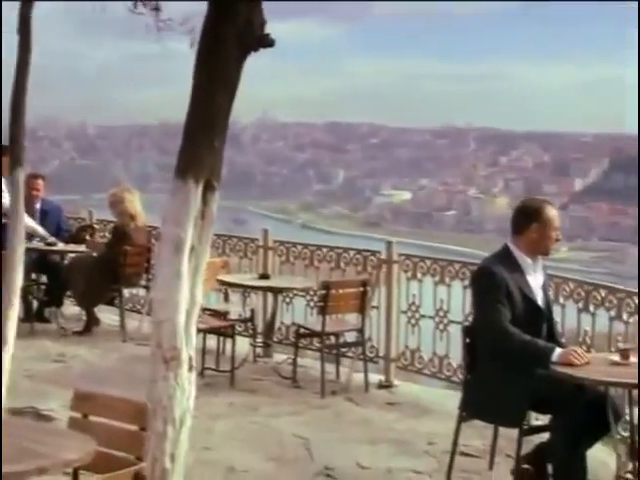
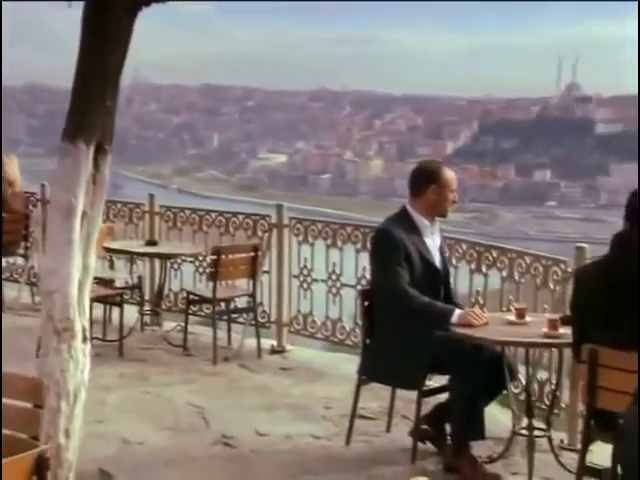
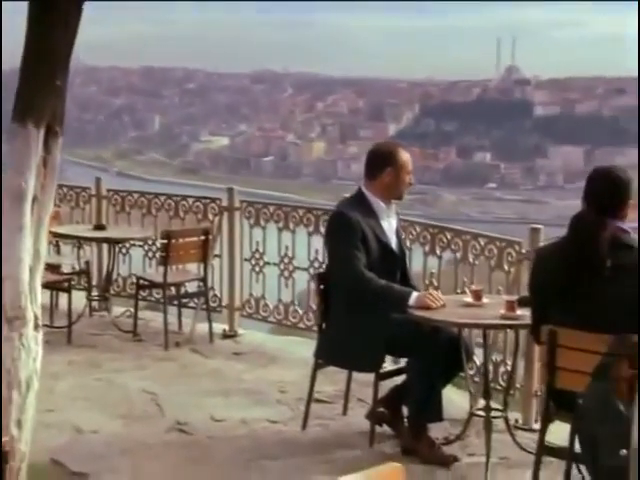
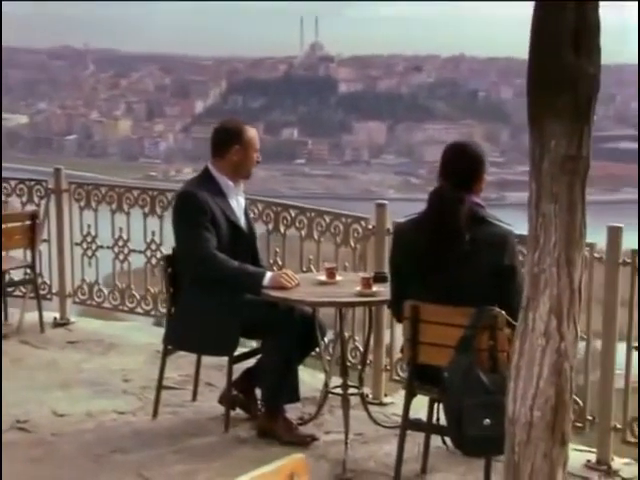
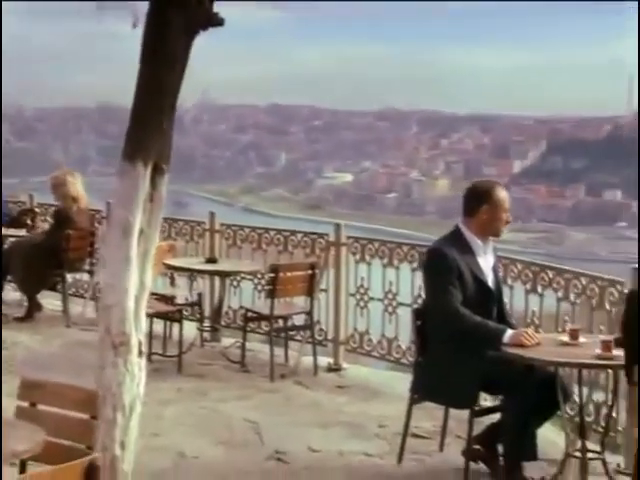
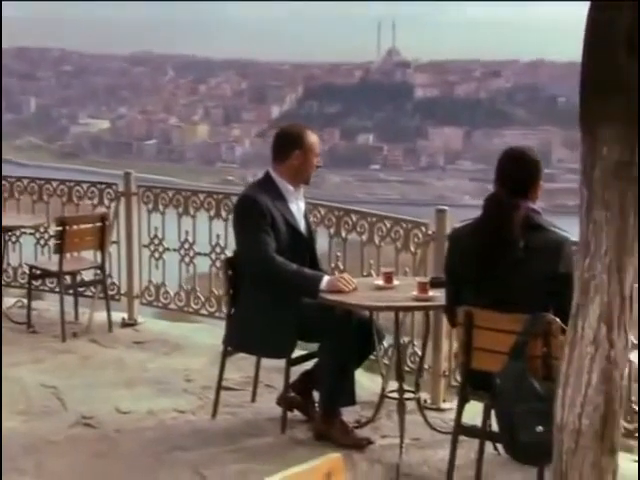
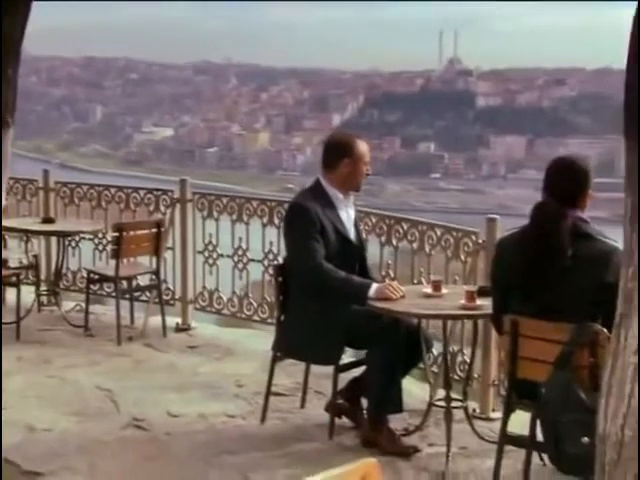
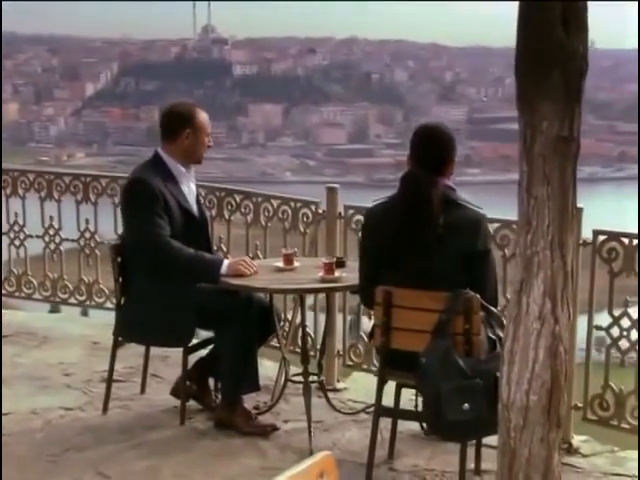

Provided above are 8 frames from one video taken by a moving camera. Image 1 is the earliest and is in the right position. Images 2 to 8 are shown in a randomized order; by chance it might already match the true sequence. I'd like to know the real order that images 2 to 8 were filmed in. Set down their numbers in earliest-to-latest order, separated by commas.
5, 2, 3, 7, 6, 4, 8
